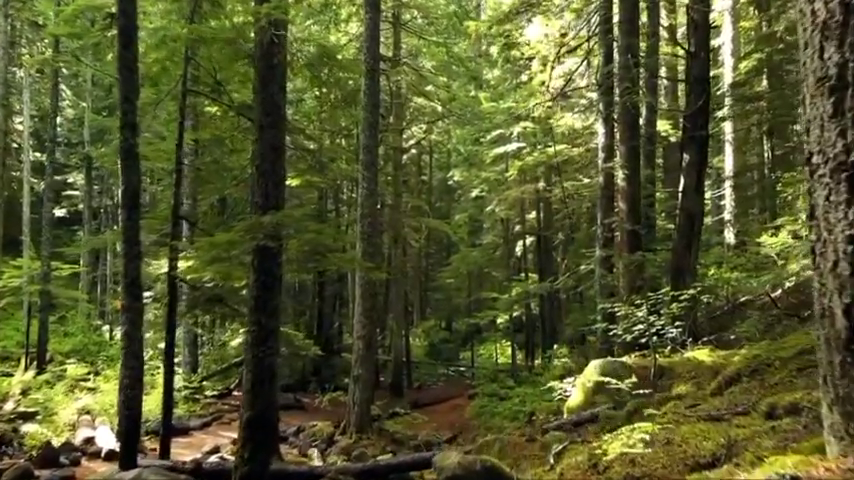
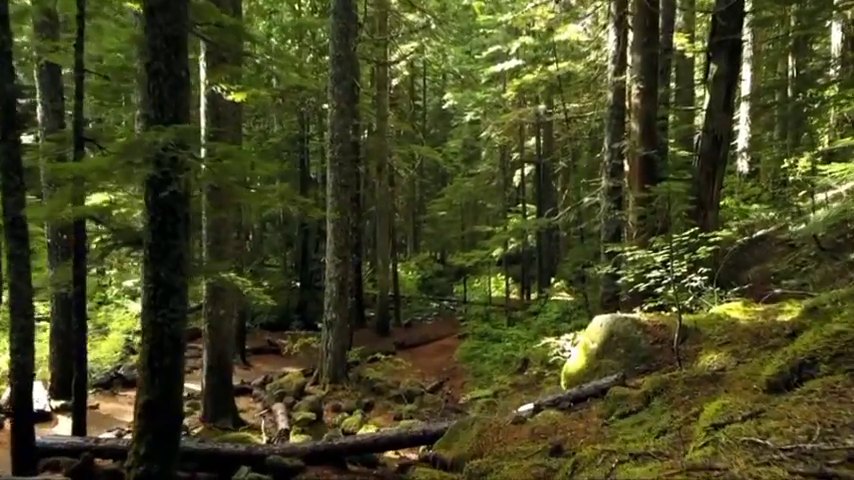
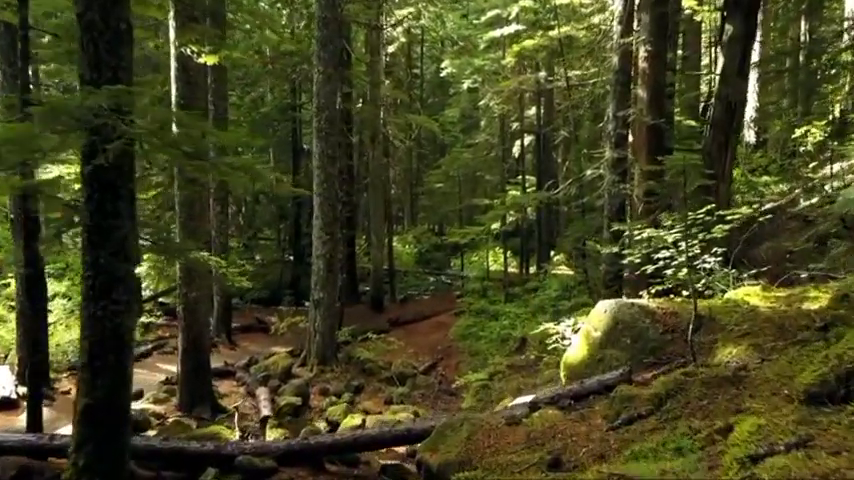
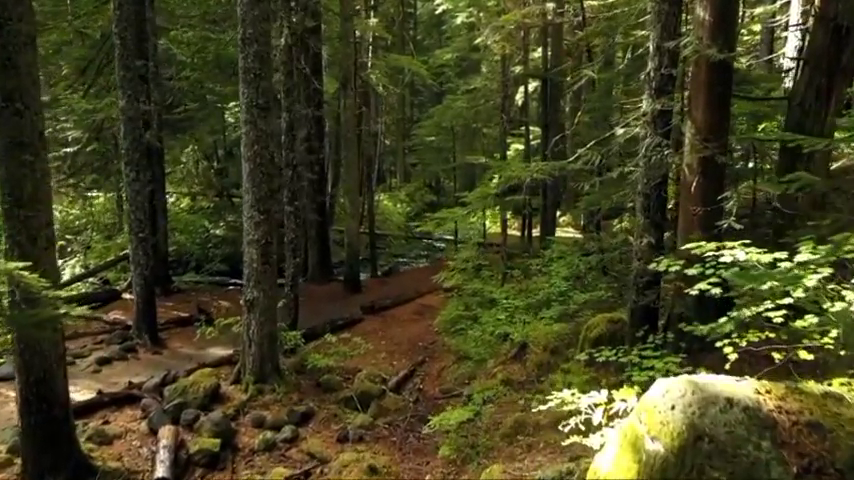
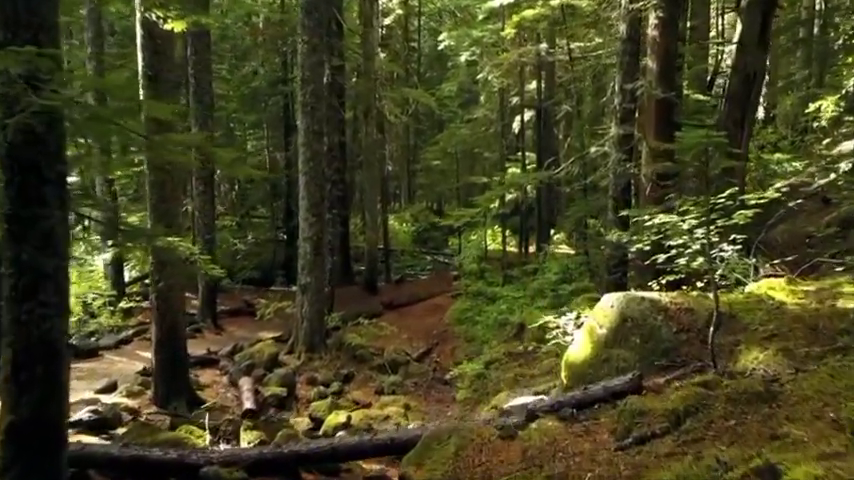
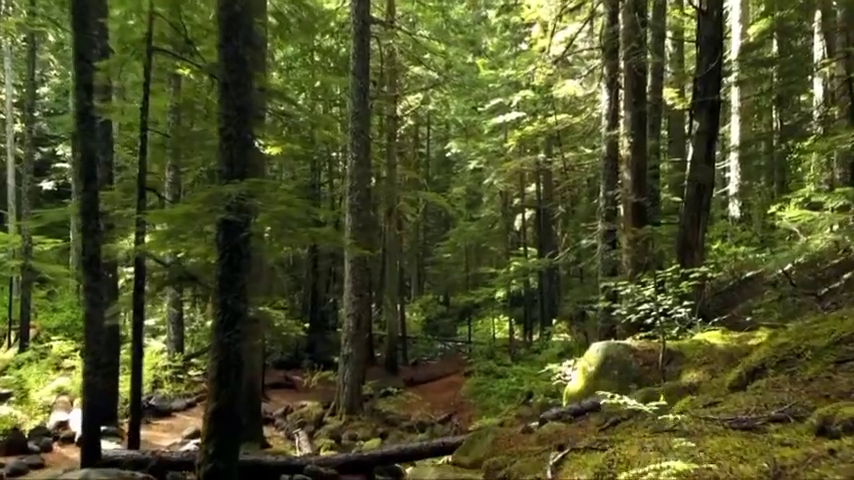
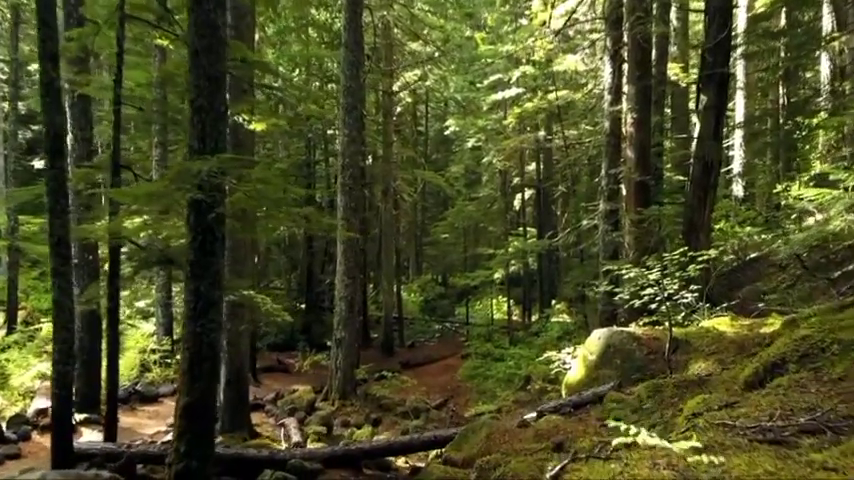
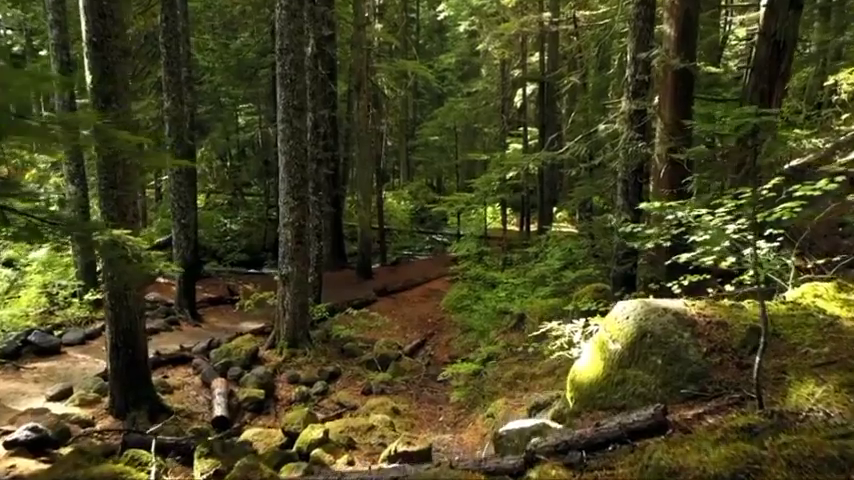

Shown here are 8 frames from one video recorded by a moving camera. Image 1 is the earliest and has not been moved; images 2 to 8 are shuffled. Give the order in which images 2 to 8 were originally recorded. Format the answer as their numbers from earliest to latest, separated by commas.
6, 7, 2, 3, 5, 8, 4
